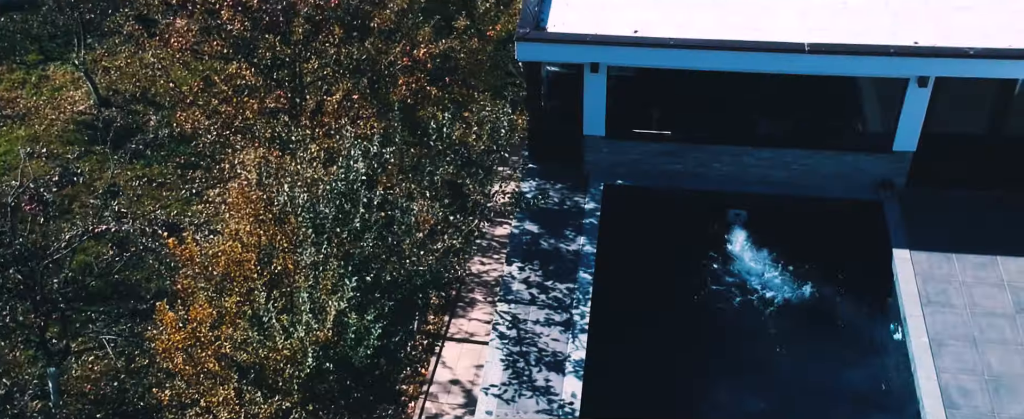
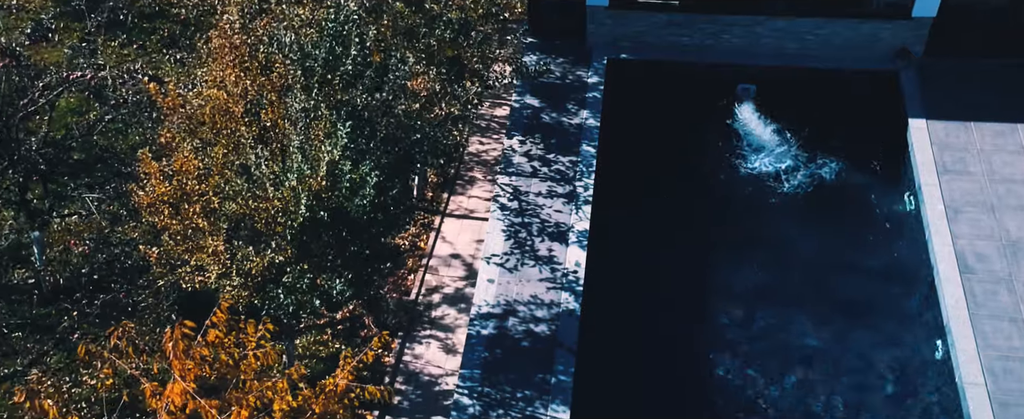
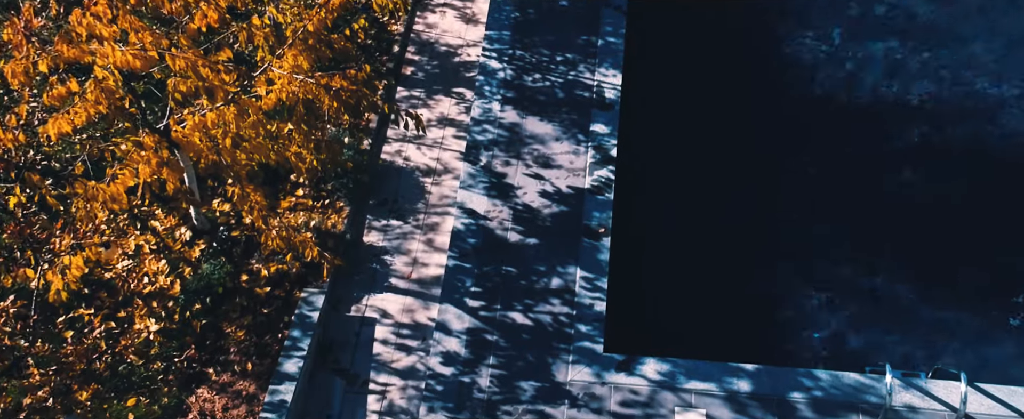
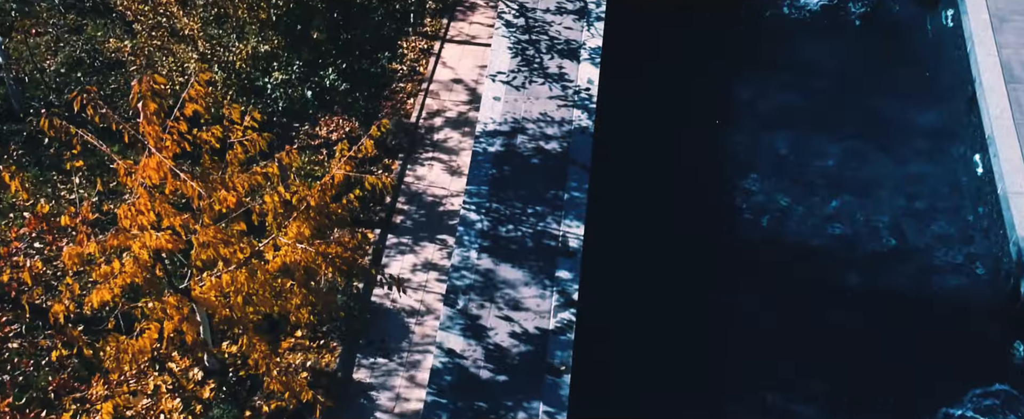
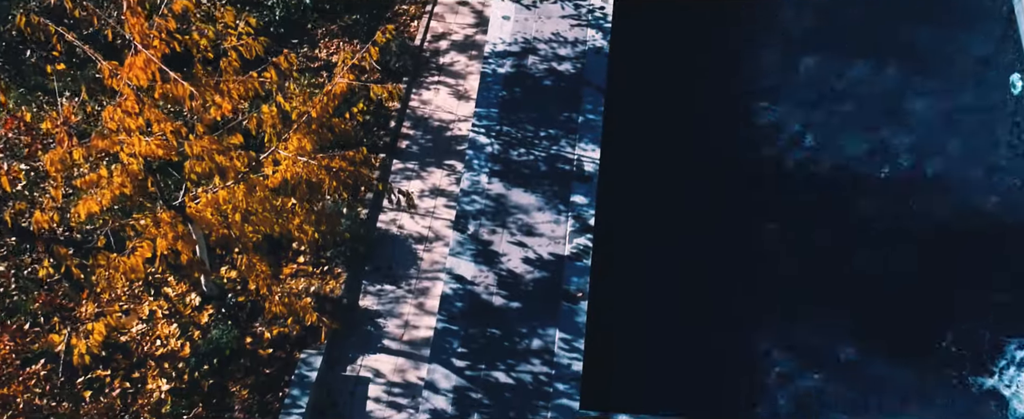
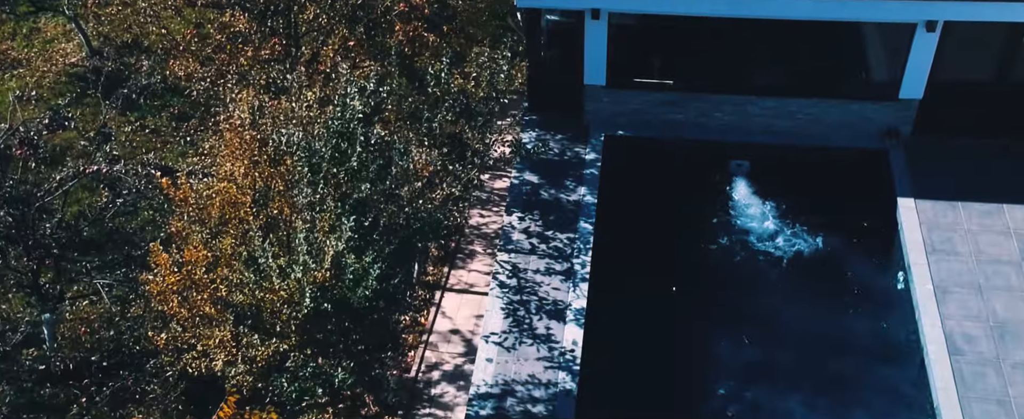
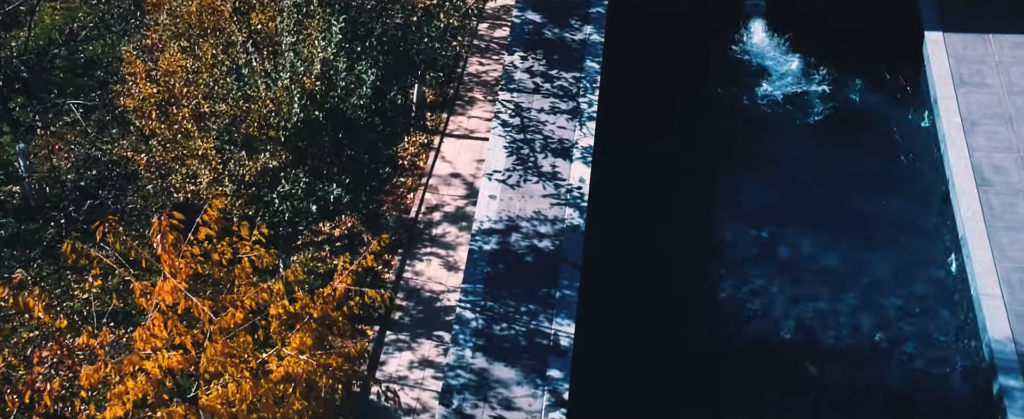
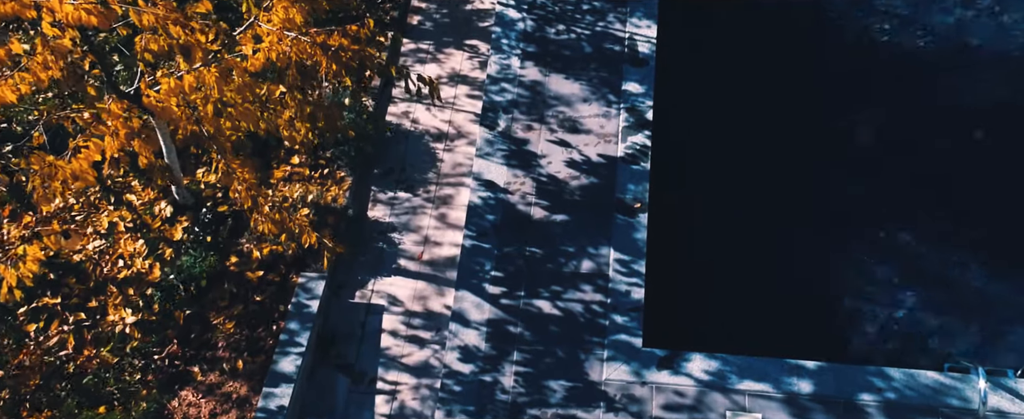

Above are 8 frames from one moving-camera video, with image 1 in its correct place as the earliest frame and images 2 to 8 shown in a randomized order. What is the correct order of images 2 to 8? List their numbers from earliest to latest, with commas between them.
6, 2, 7, 4, 5, 3, 8
